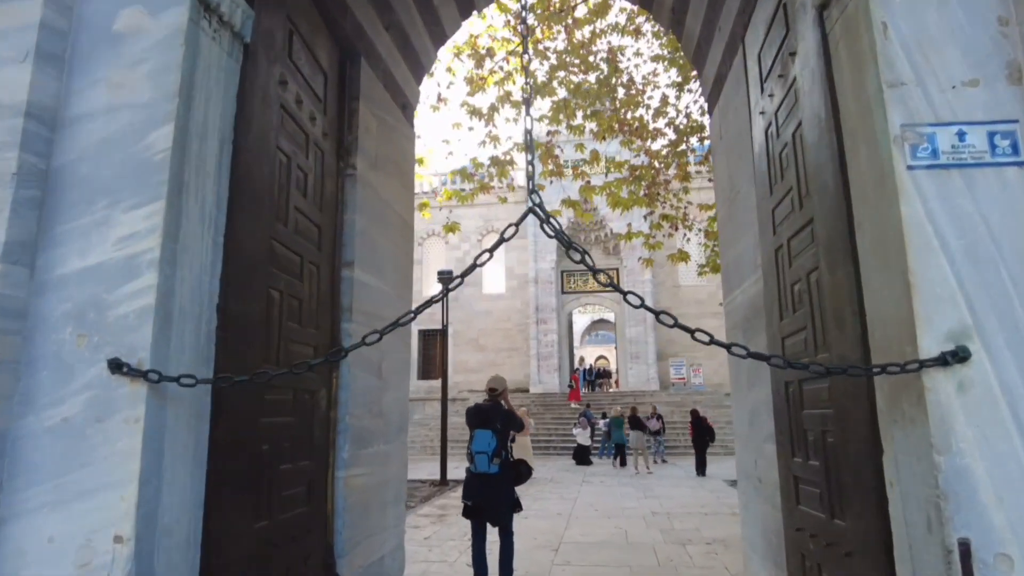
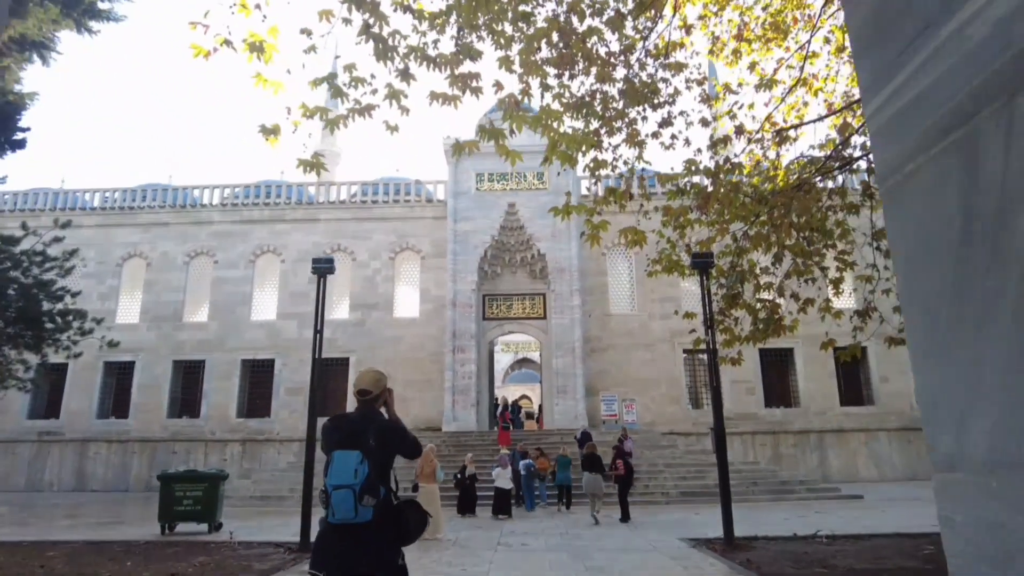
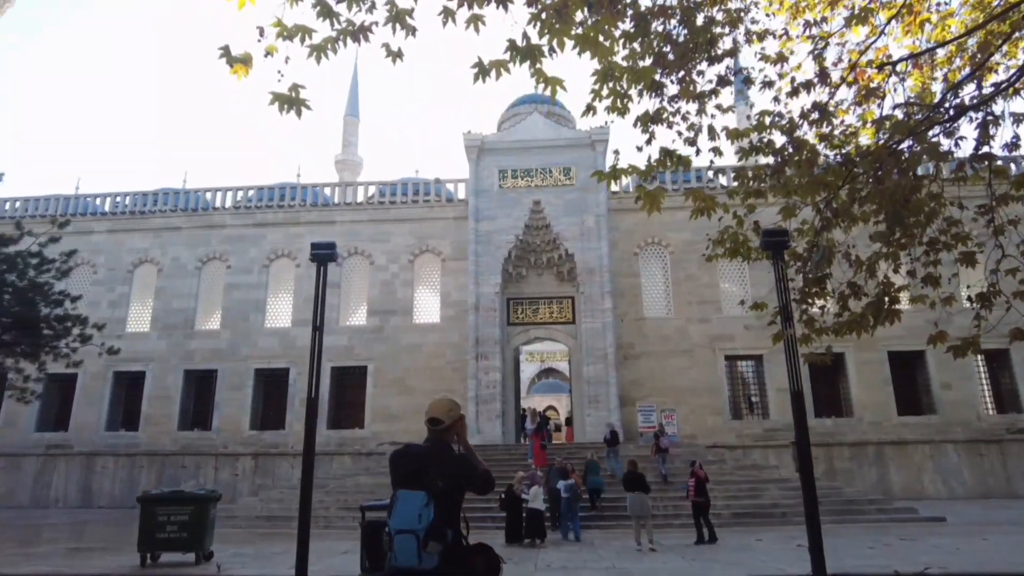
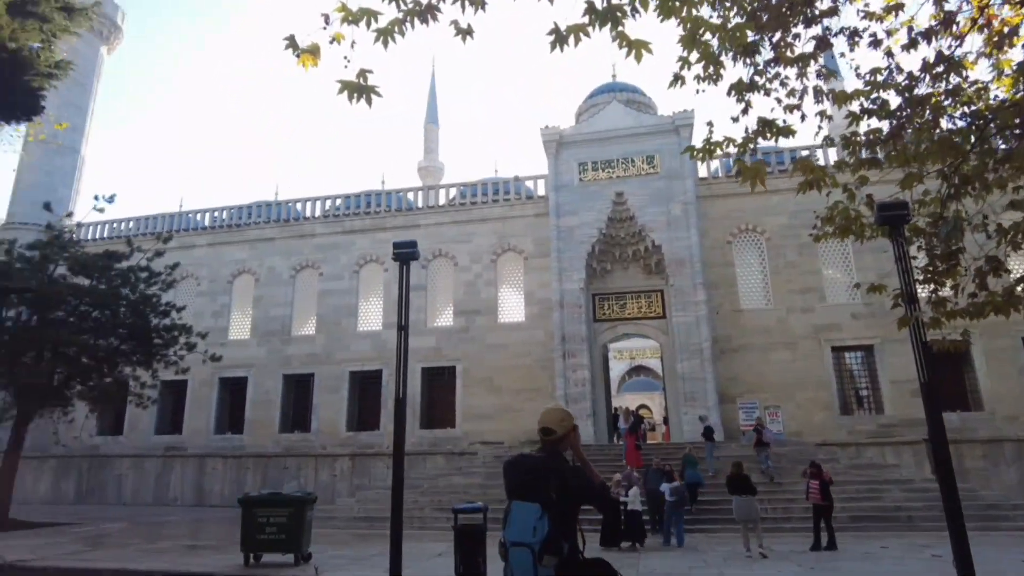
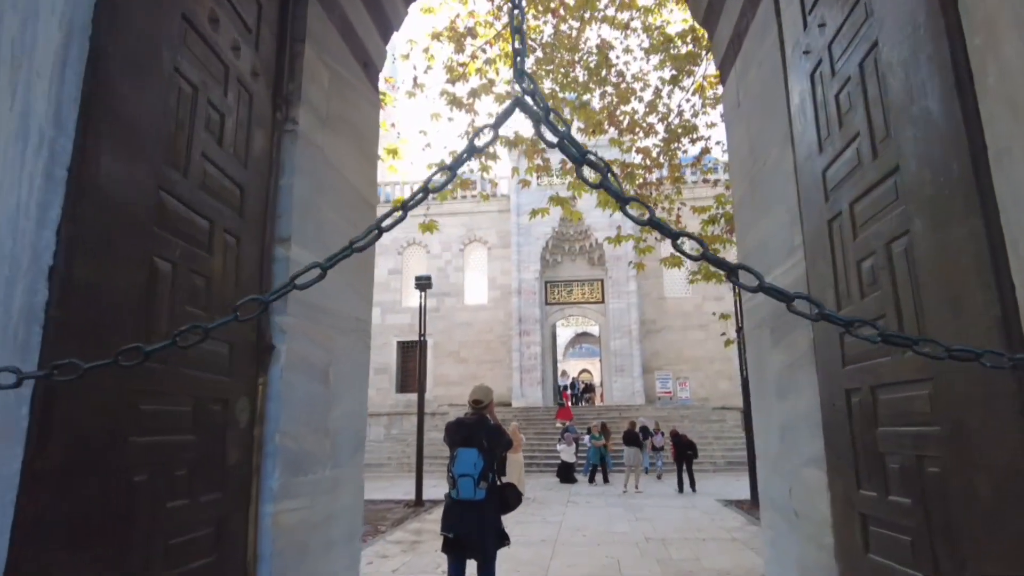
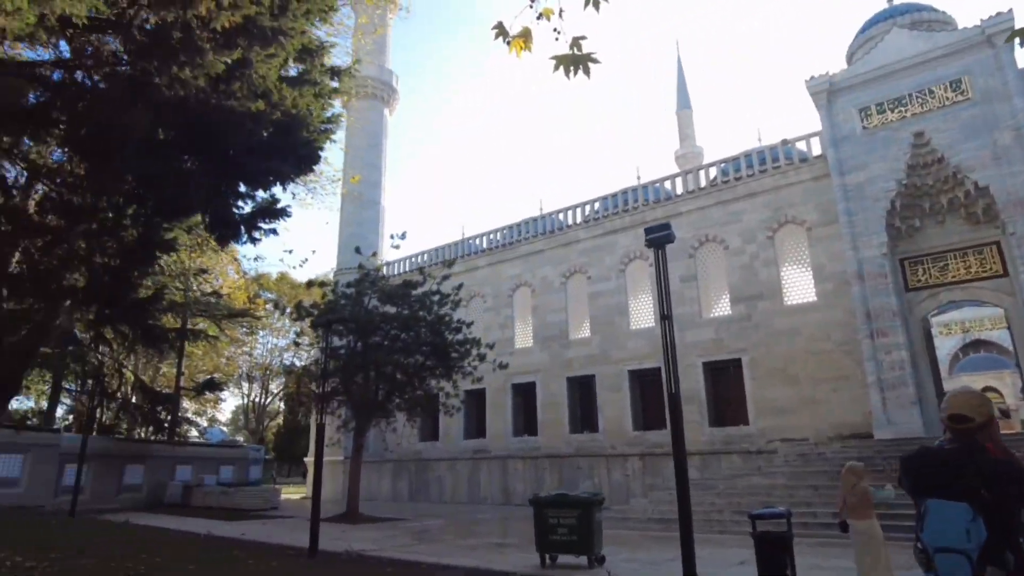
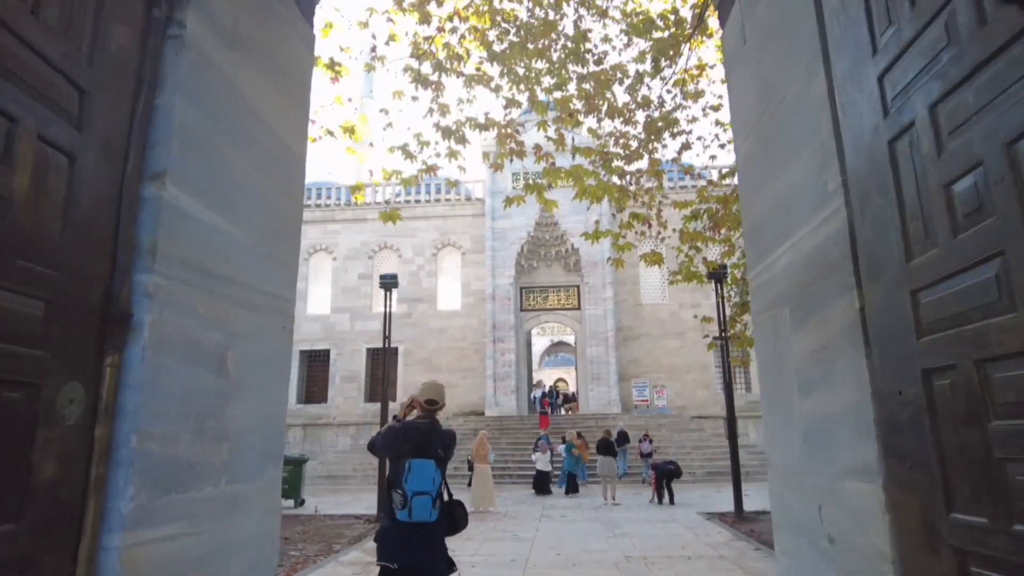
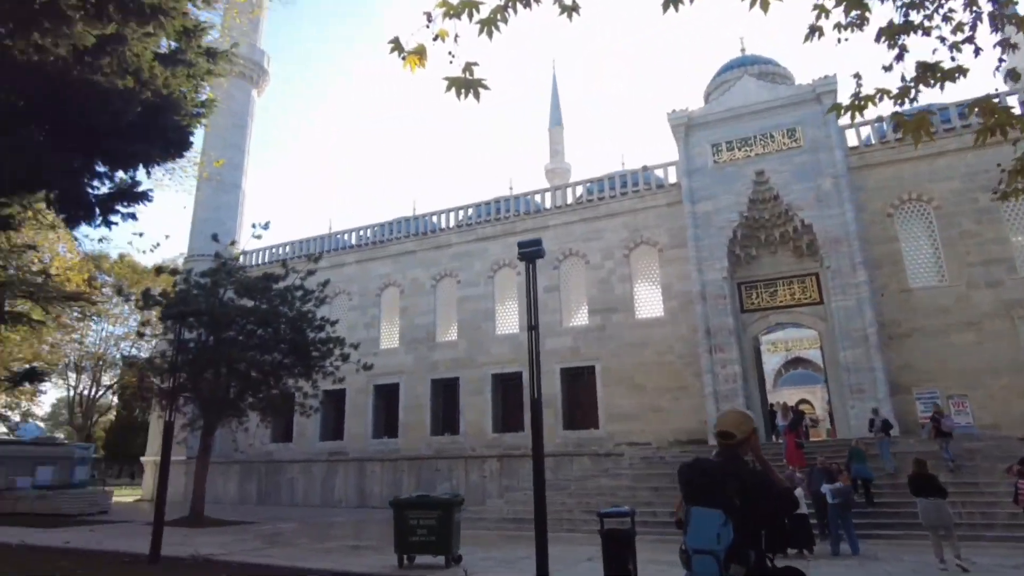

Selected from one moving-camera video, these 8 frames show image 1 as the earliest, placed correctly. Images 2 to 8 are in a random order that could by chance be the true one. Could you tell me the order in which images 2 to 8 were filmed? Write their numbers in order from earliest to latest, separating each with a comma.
5, 7, 2, 3, 4, 8, 6
